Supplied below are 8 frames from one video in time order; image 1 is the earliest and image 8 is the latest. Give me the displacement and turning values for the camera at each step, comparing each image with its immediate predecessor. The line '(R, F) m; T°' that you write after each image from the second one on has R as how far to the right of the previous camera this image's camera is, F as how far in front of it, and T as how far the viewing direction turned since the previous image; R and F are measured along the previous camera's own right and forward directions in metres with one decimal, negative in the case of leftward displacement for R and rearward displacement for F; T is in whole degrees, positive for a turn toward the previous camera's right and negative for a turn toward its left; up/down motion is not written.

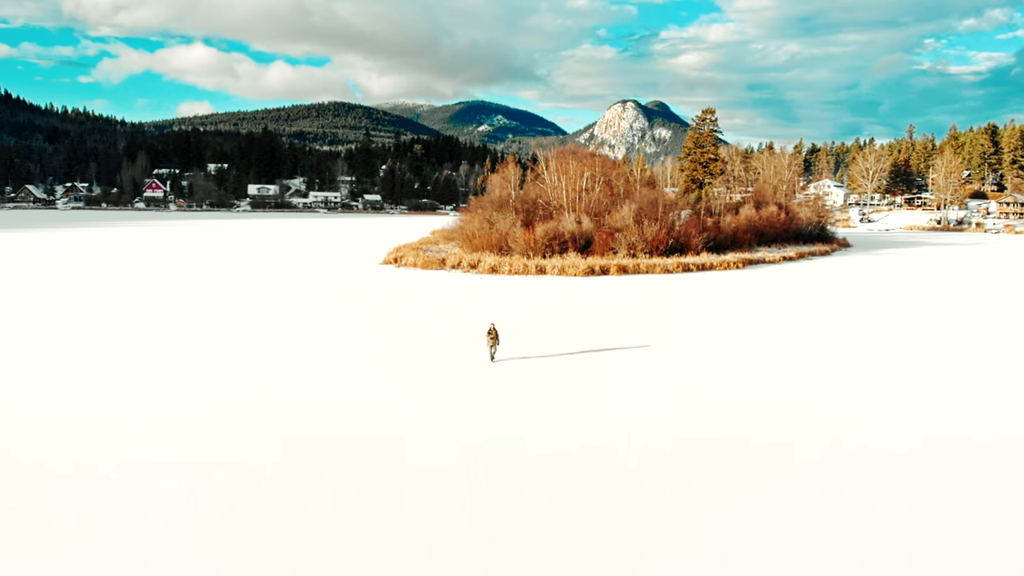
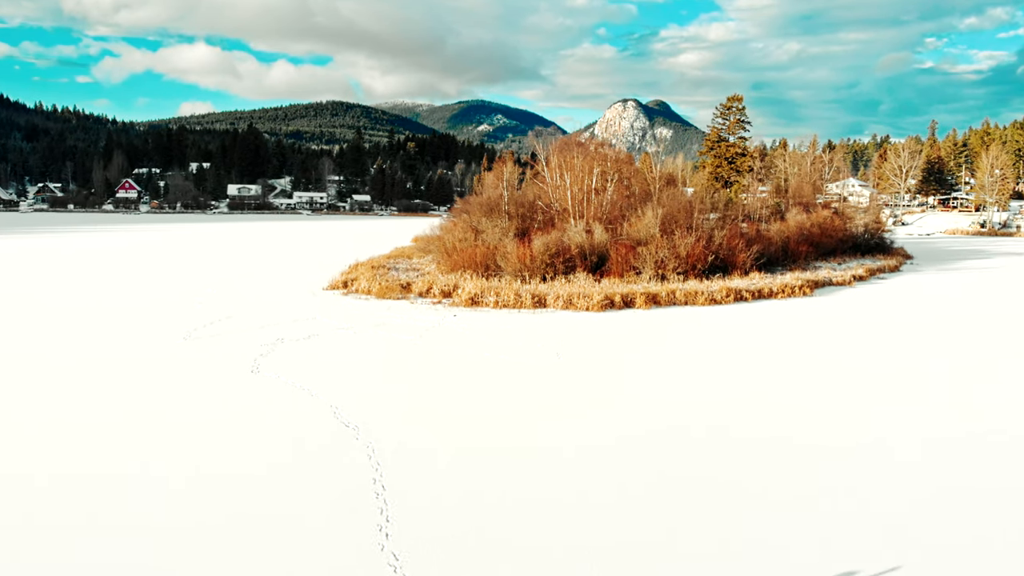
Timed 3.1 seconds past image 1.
(+0.3, +5.0) m; 0°
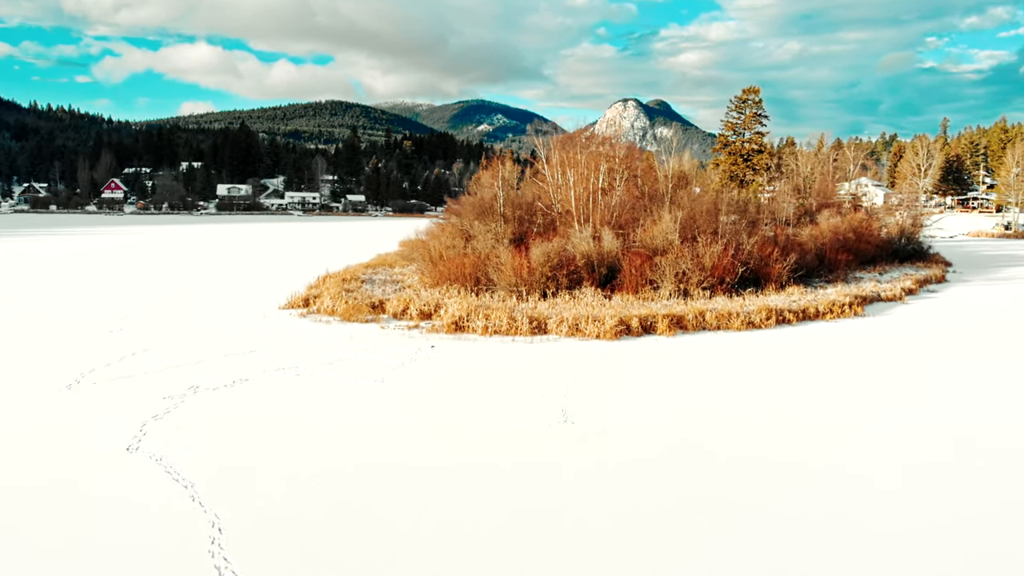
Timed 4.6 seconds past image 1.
(+0.1, +2.4) m; 0°
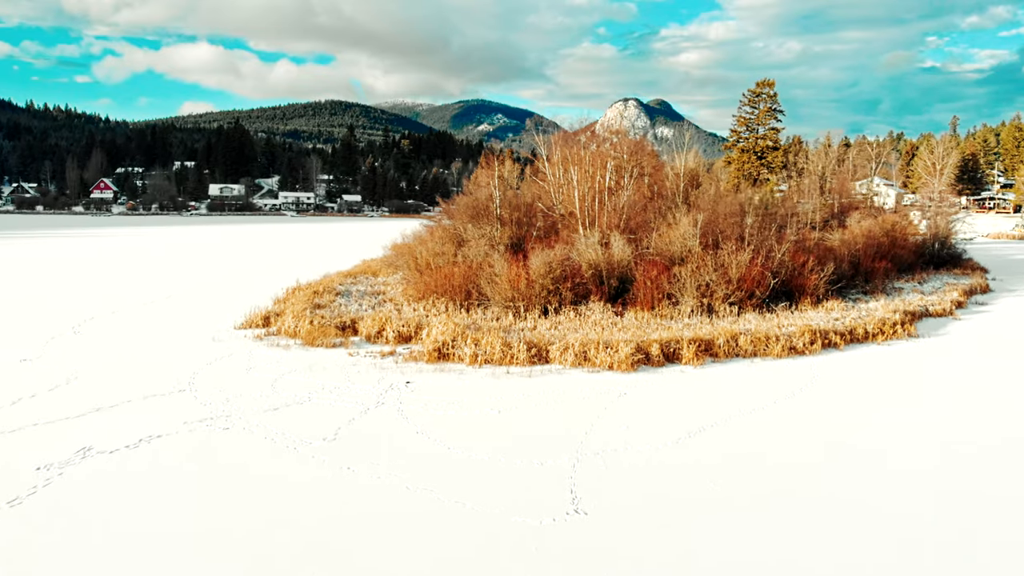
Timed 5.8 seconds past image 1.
(+0.1, +1.8) m; 0°
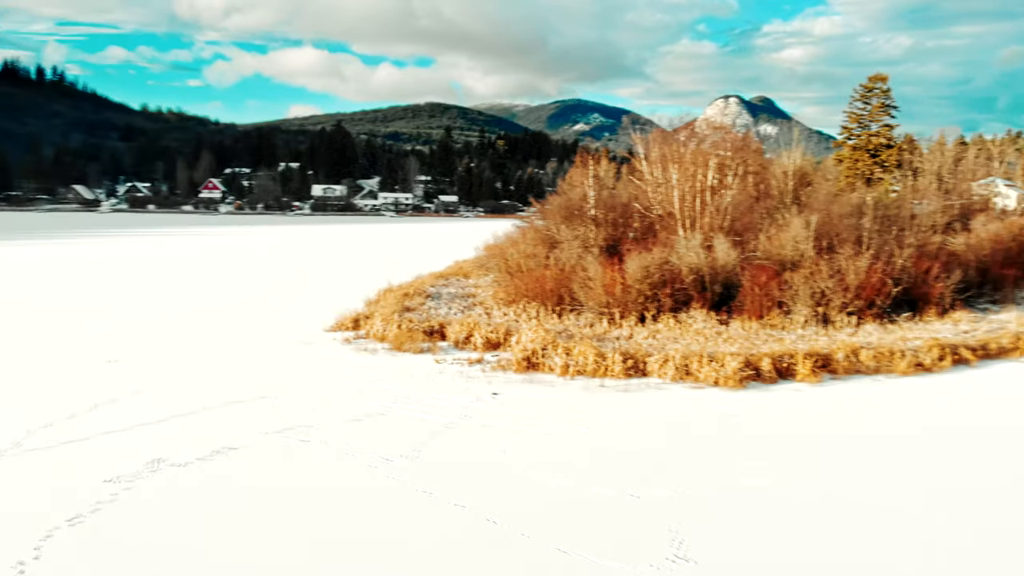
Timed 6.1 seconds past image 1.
(-0.1, +0.6) m; -9°
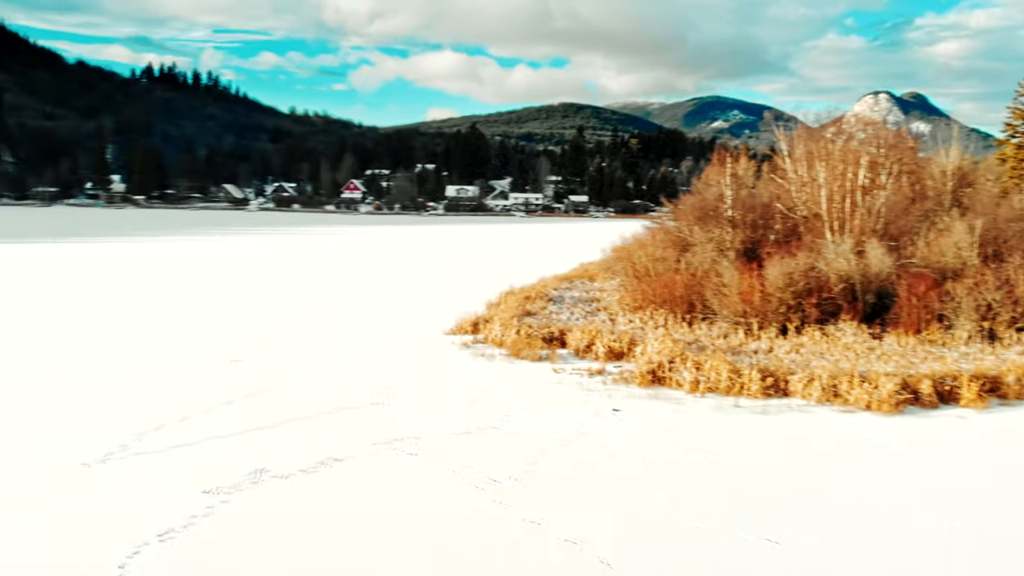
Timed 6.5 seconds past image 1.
(0.0, +0.5) m; -12°
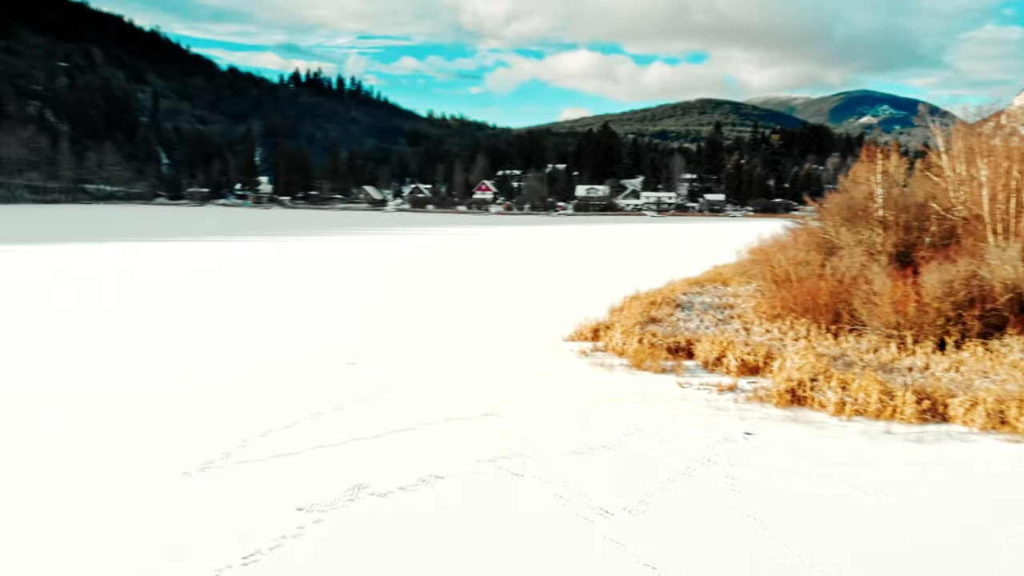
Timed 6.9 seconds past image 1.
(0.0, +0.3) m; -12°
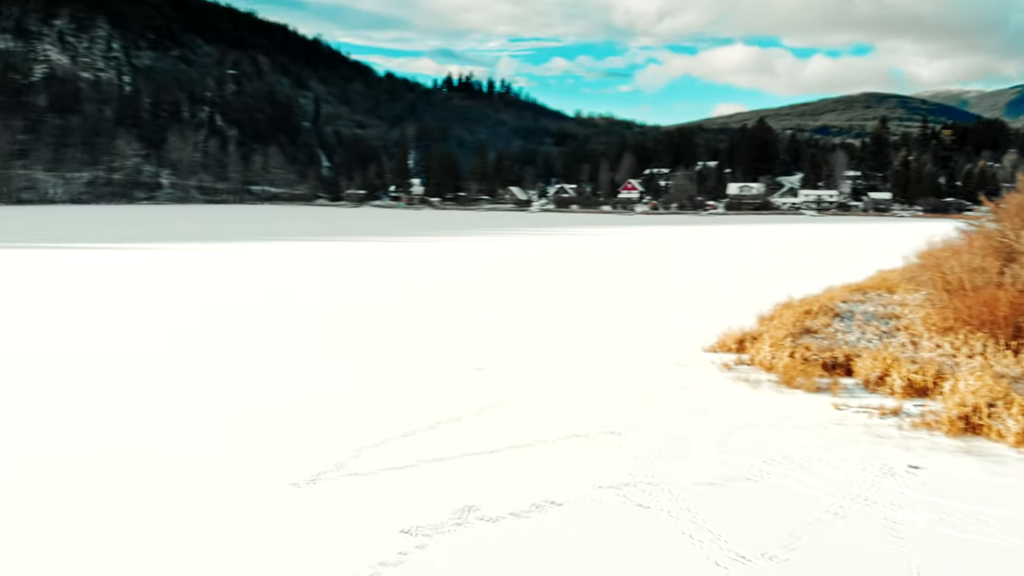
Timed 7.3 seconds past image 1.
(-0.2, 0.0) m; -12°
